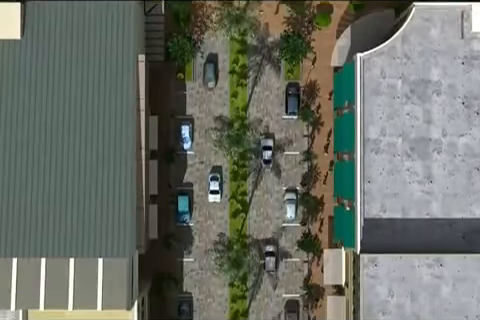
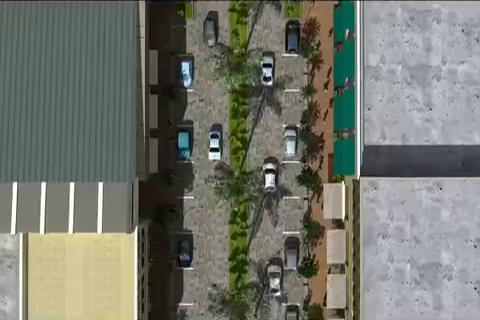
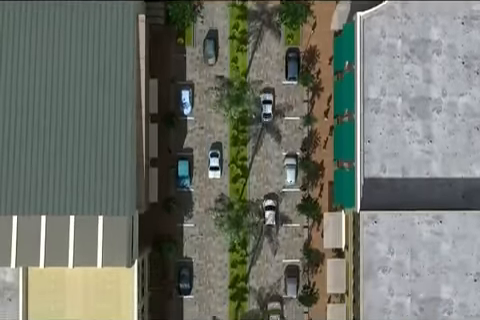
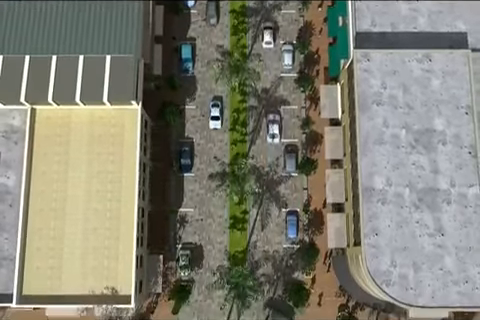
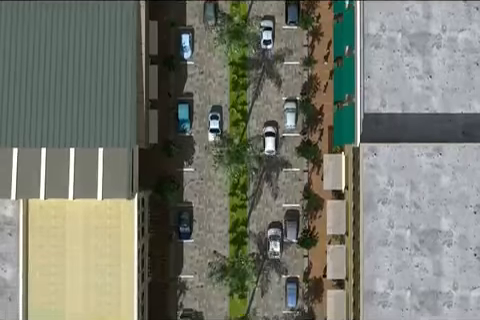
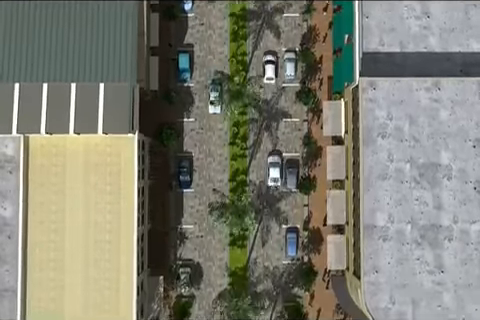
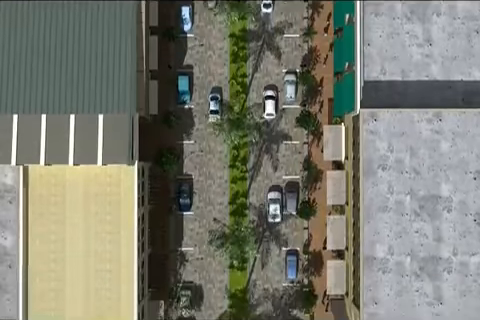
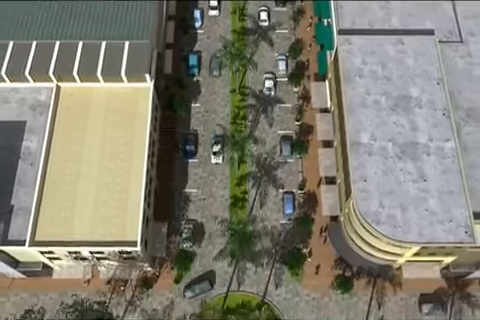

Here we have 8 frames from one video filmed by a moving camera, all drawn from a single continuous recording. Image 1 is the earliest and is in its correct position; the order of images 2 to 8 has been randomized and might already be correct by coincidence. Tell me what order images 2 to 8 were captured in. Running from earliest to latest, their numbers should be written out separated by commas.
3, 2, 5, 7, 6, 4, 8
